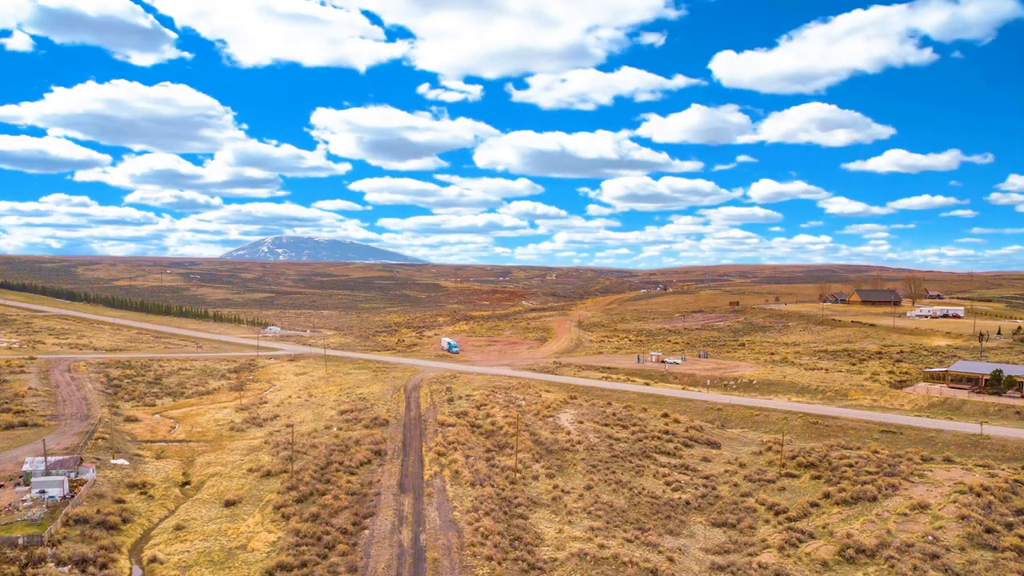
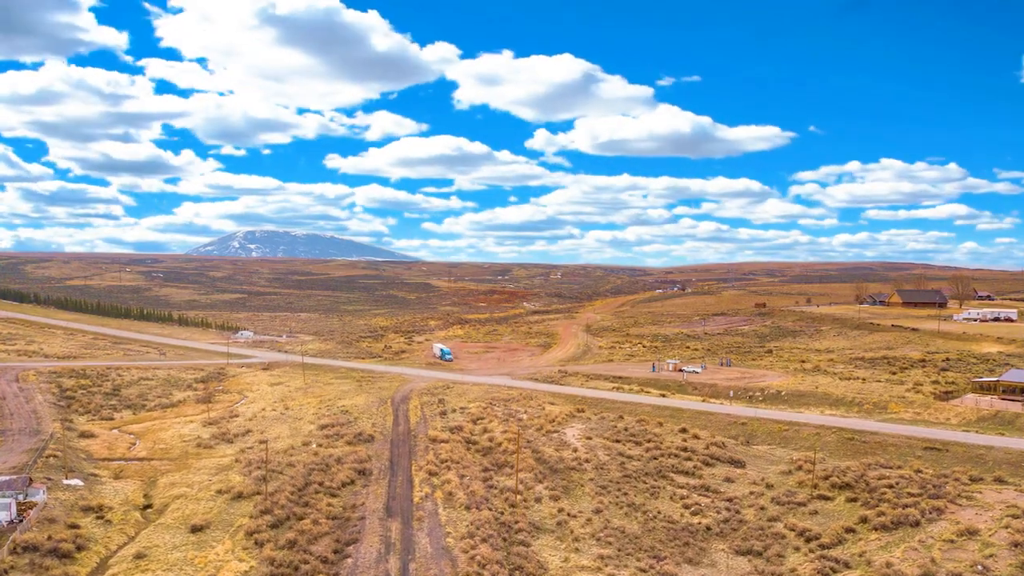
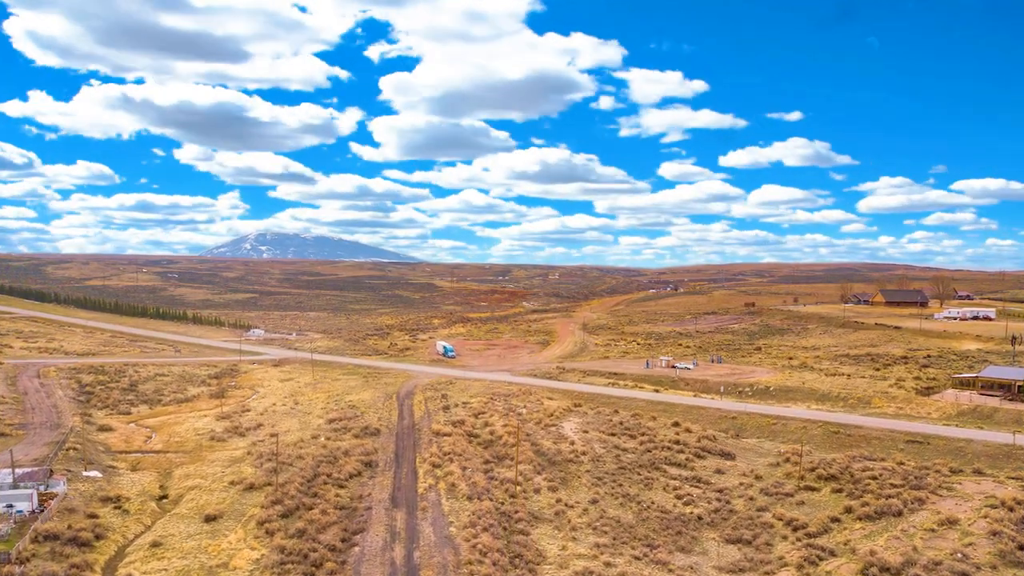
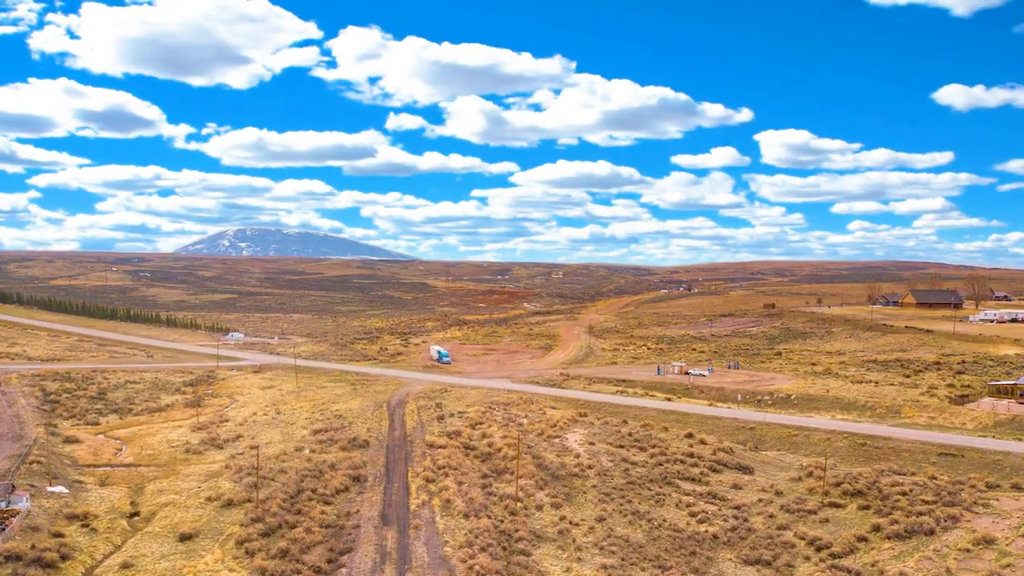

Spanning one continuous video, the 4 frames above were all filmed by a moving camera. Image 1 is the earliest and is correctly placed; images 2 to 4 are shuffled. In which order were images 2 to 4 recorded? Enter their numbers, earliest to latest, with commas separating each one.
3, 2, 4
